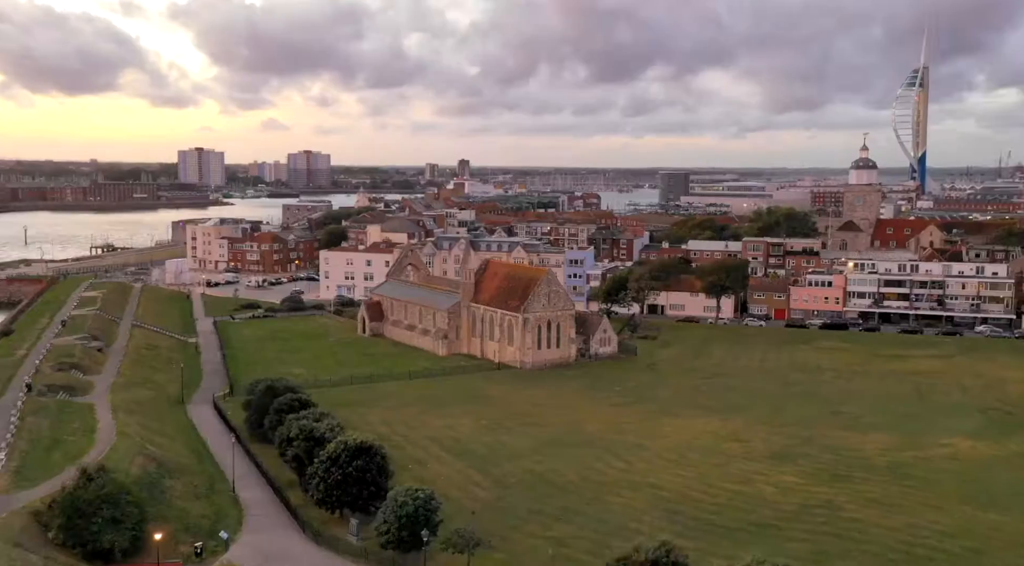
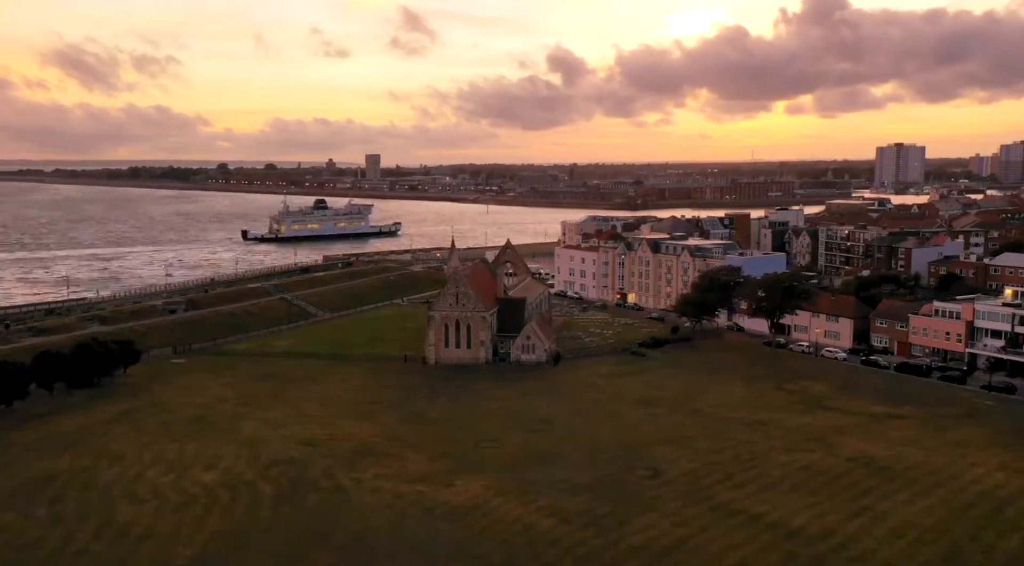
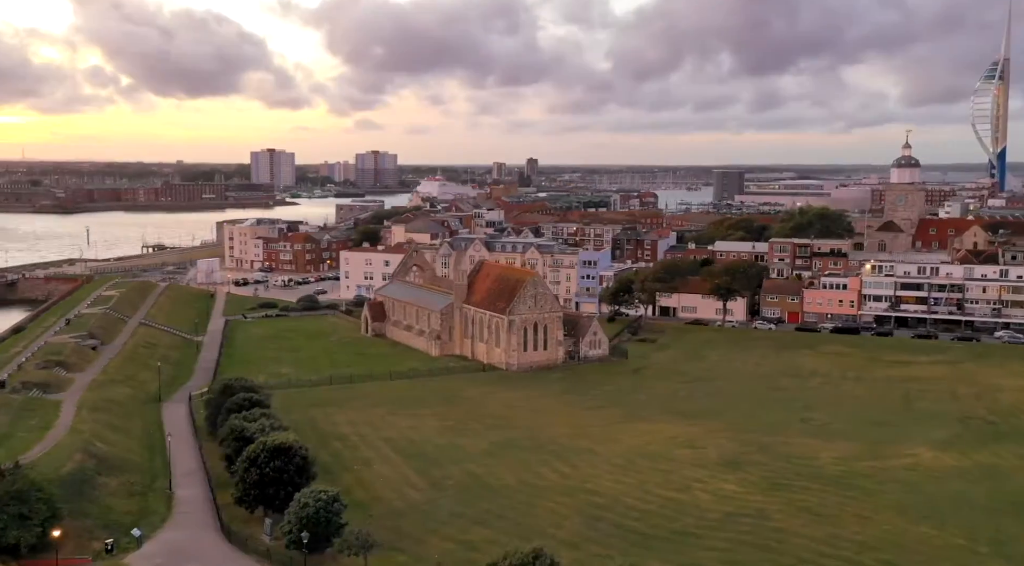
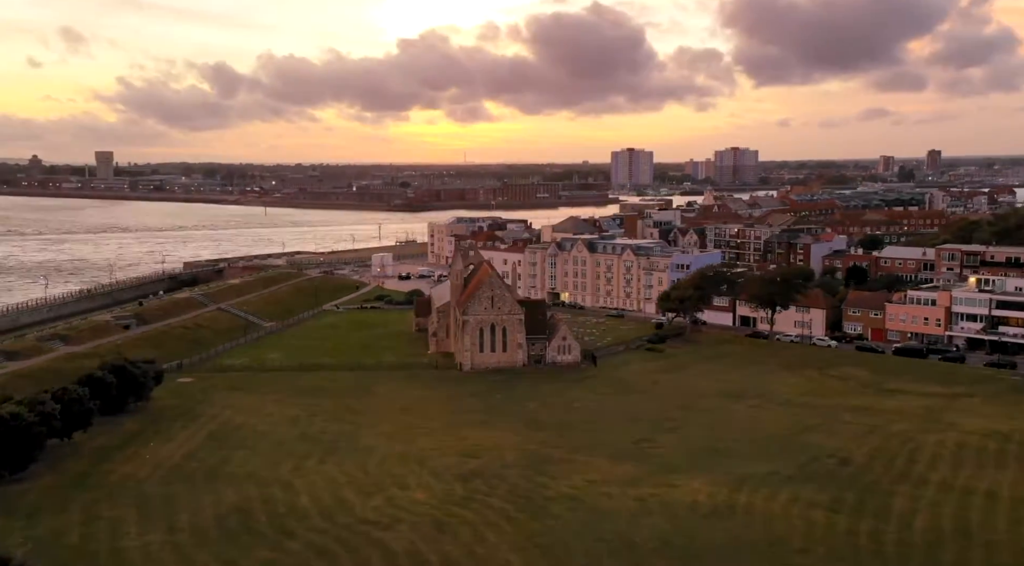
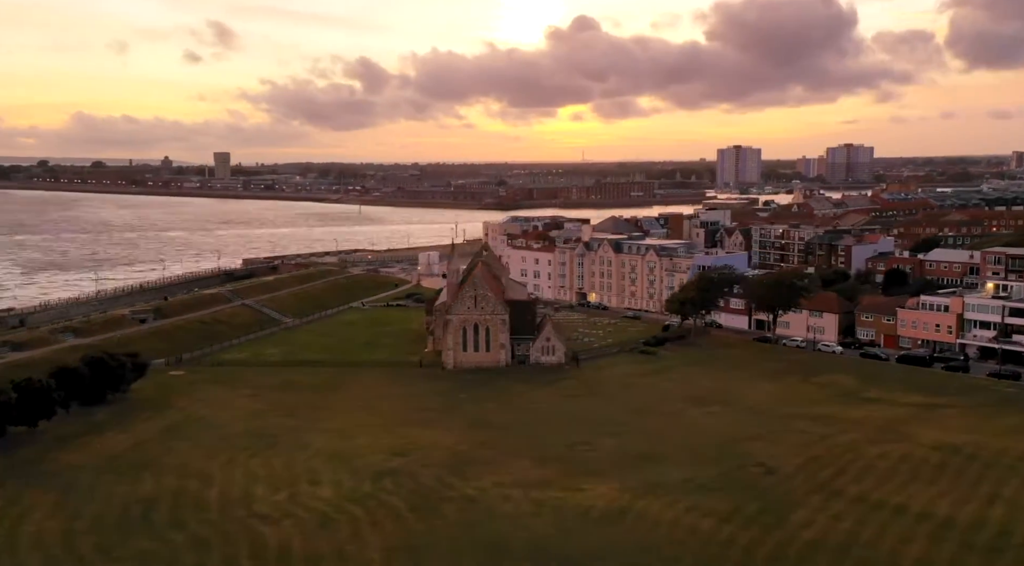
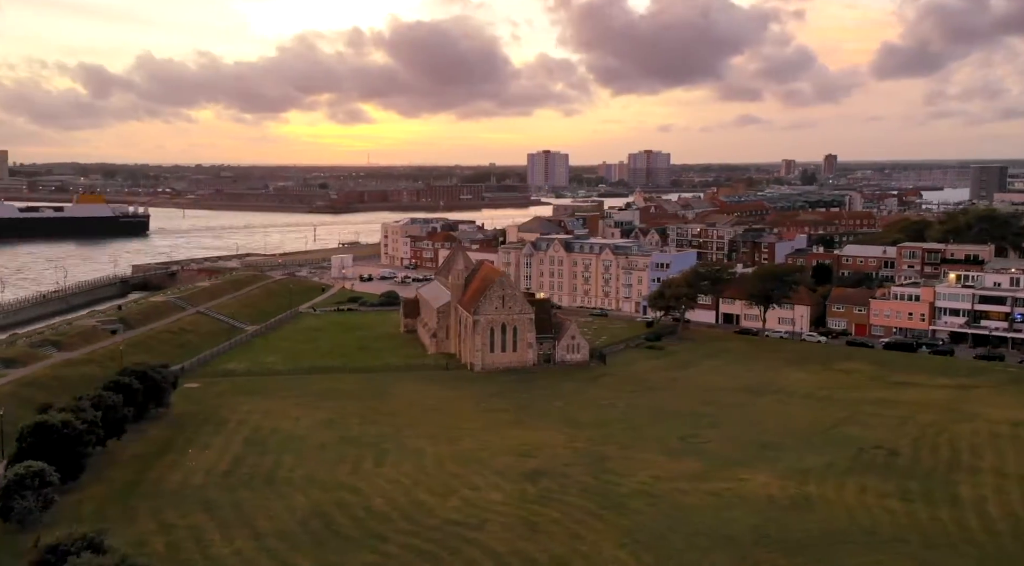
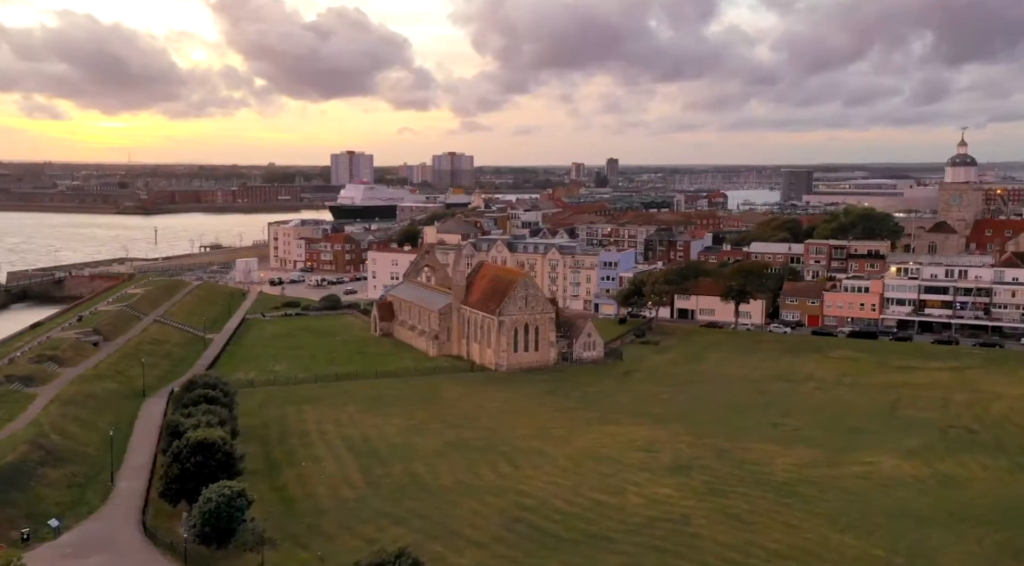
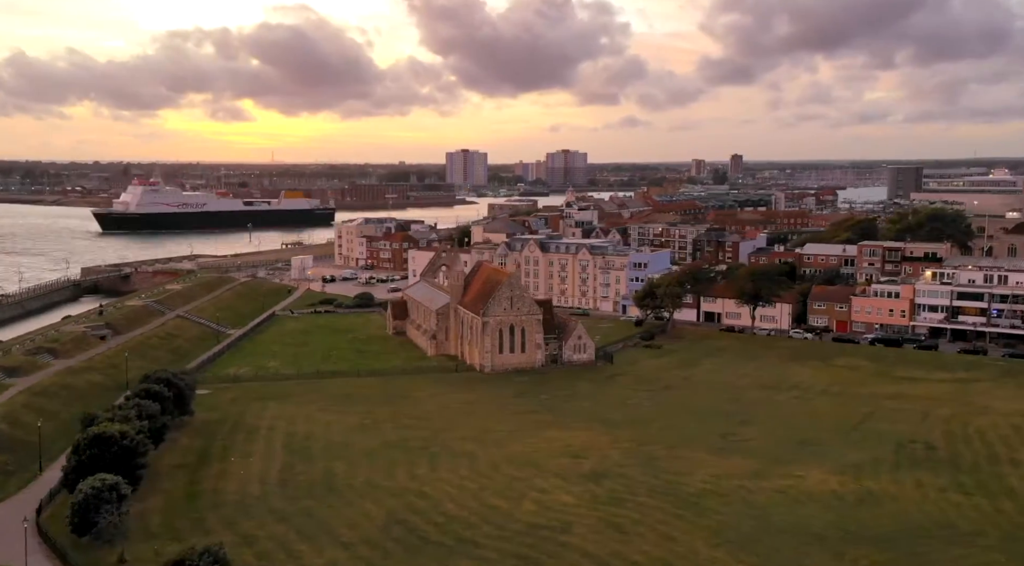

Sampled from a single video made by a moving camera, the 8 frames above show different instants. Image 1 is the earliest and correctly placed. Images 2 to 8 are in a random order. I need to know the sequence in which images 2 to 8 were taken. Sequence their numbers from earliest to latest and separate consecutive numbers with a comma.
3, 7, 8, 6, 4, 5, 2
